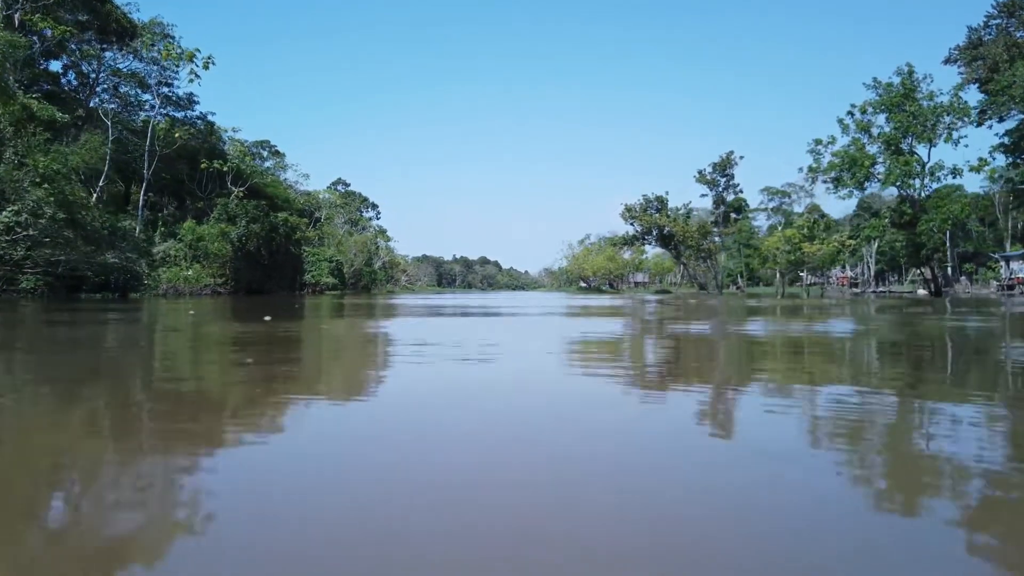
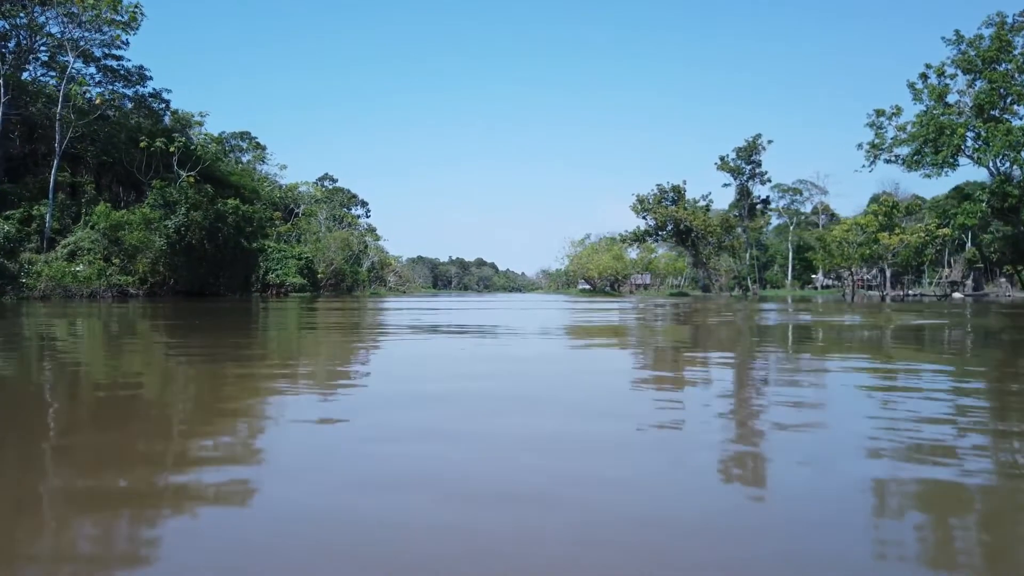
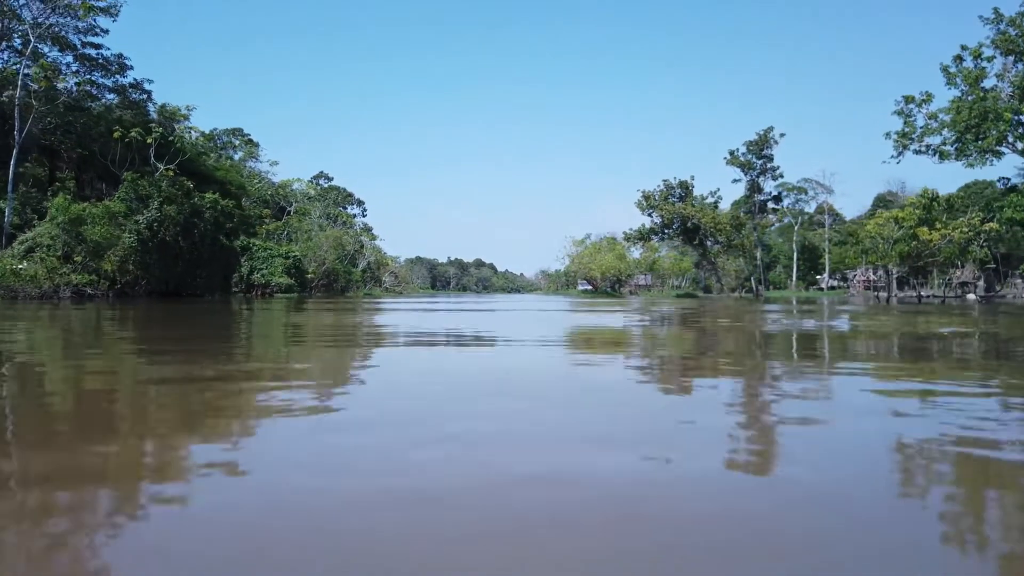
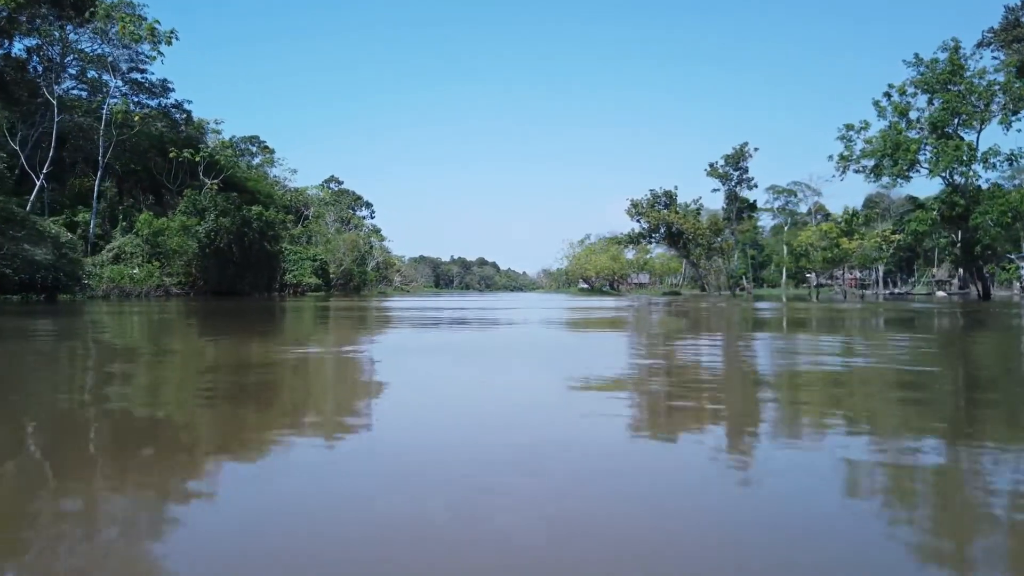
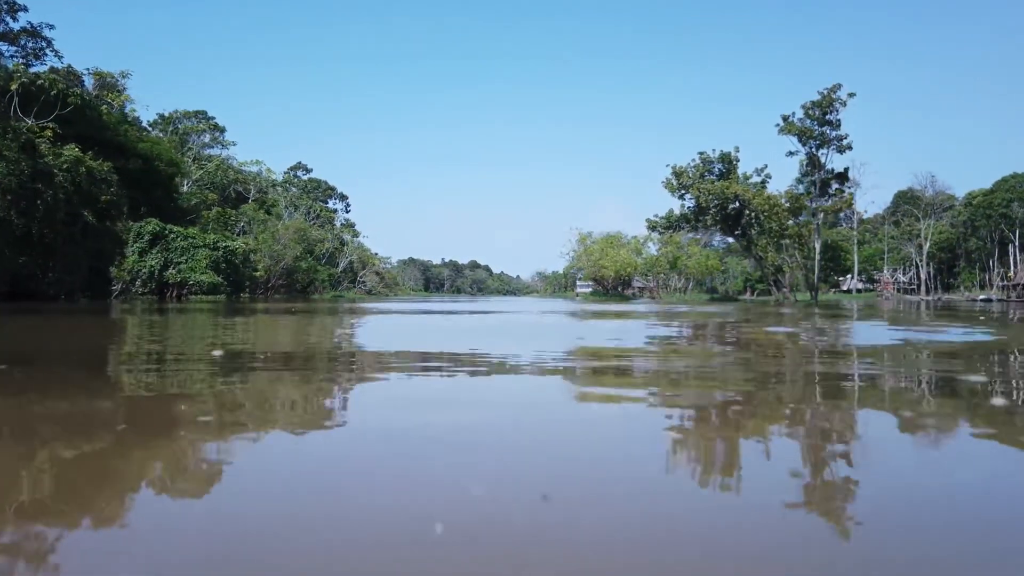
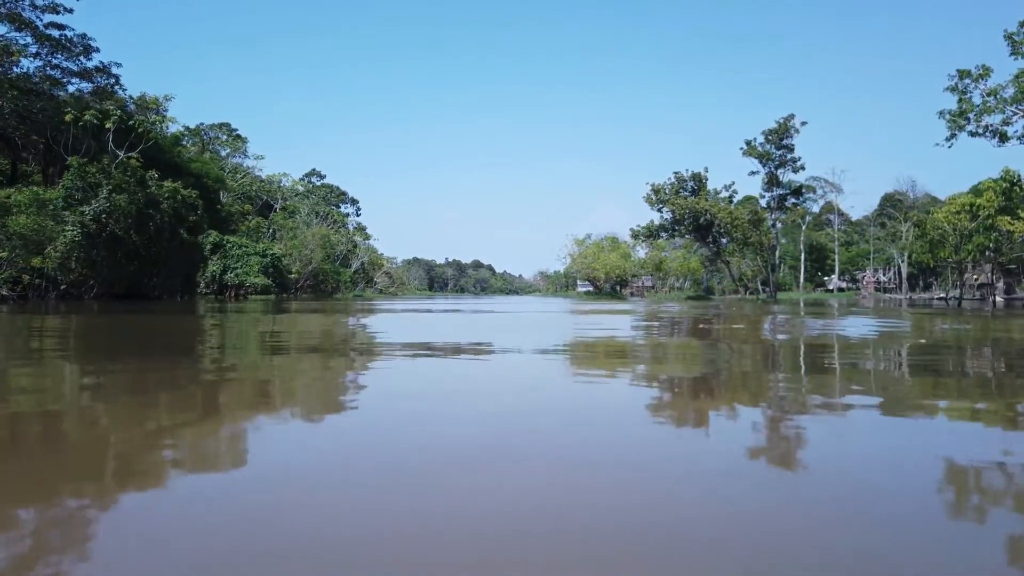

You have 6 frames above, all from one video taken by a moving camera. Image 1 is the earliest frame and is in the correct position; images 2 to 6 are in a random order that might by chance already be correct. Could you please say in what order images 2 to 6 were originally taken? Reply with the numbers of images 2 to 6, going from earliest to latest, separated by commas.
4, 2, 3, 6, 5
